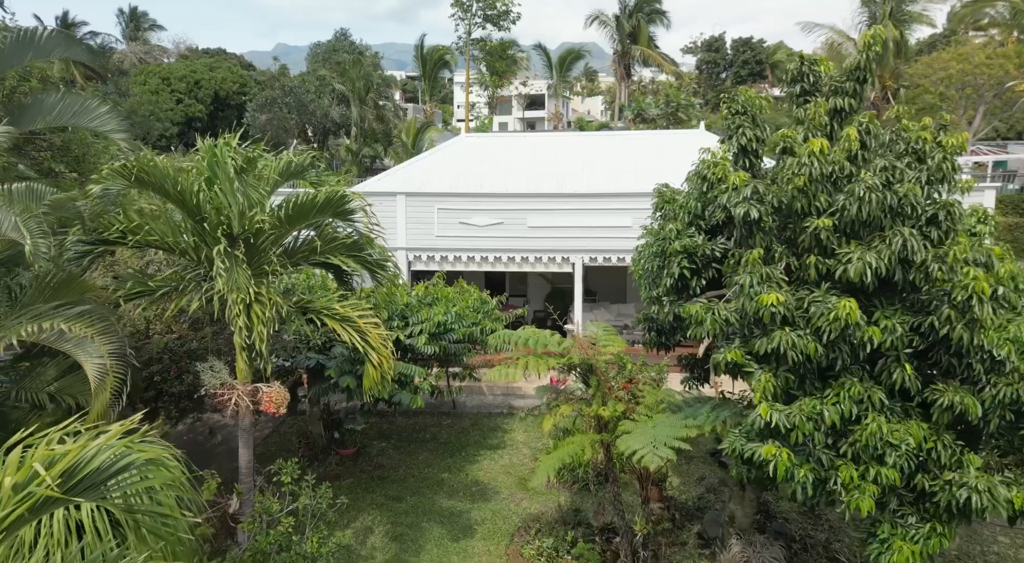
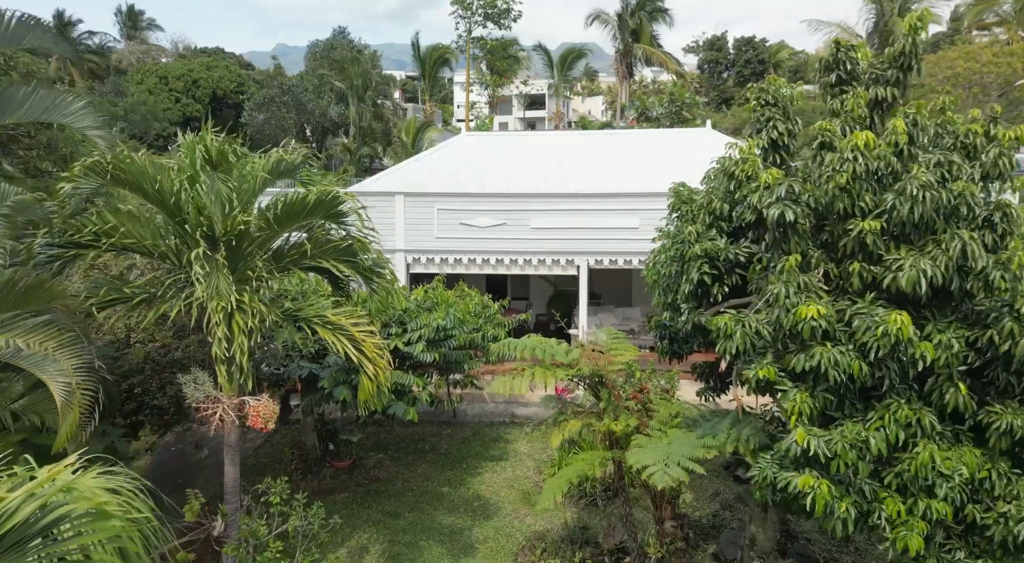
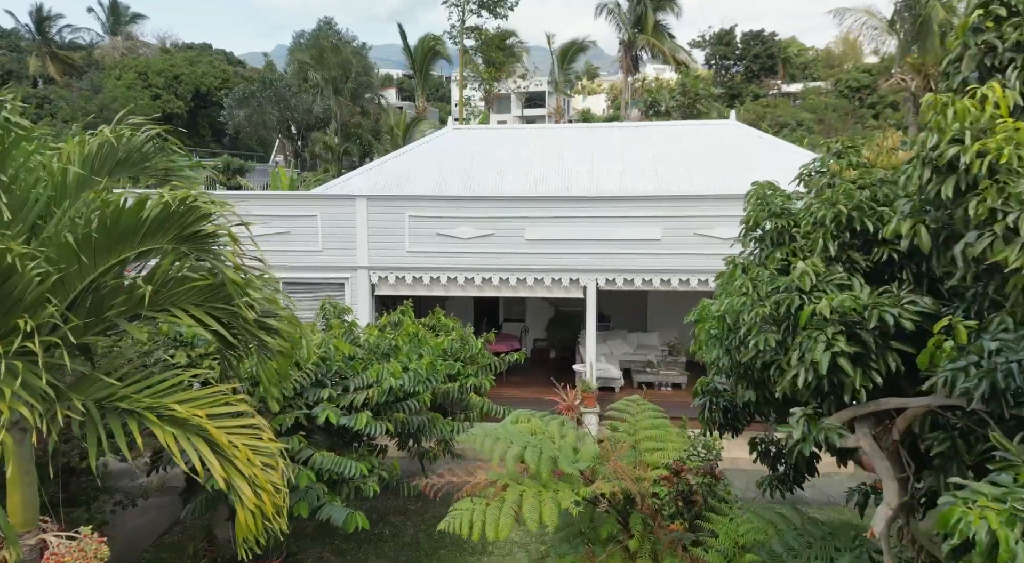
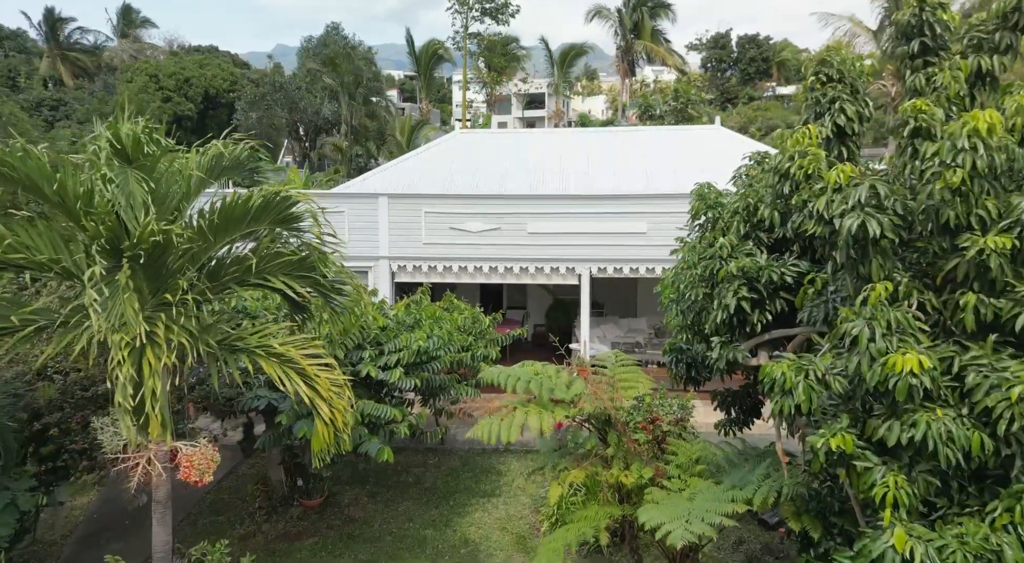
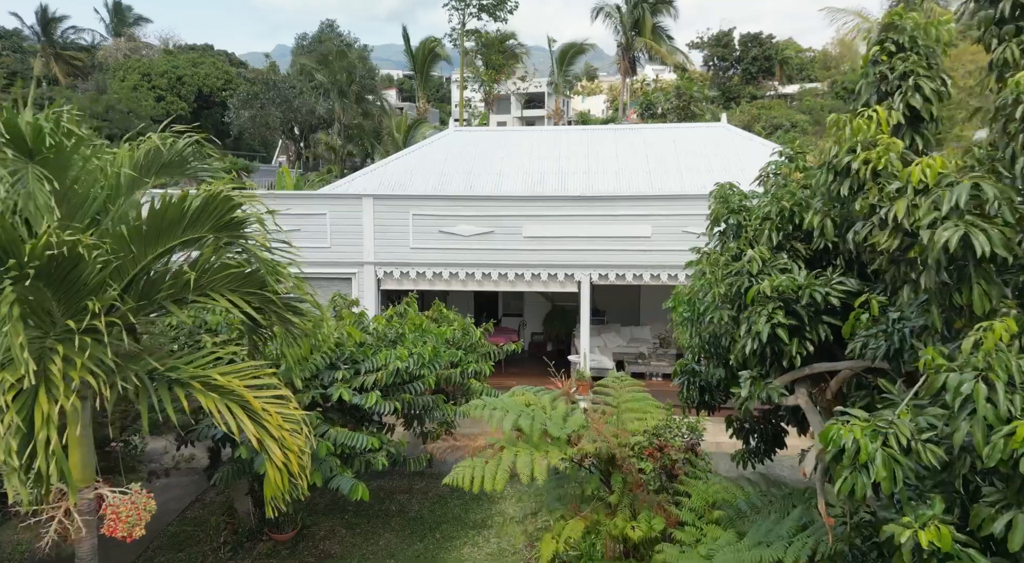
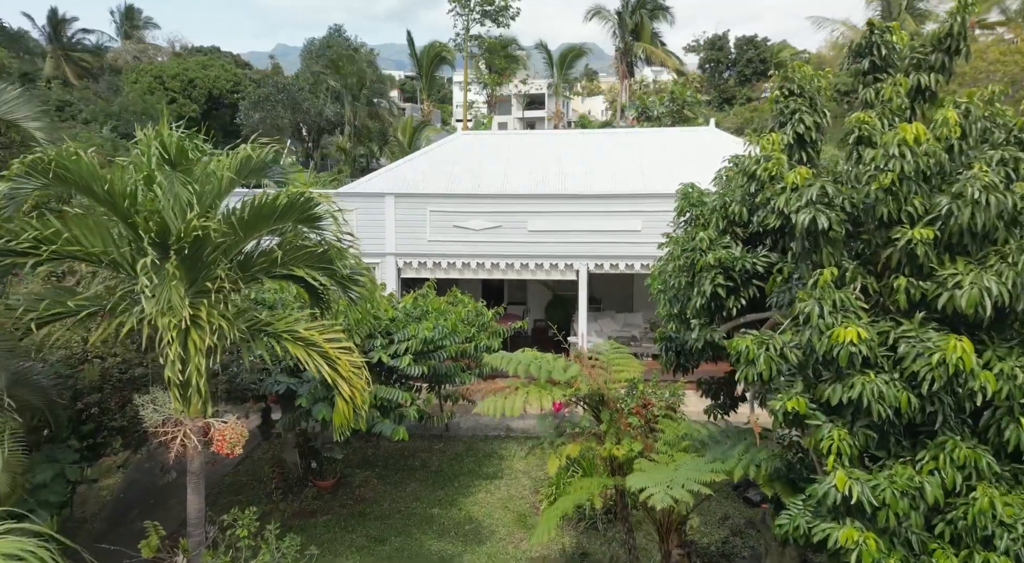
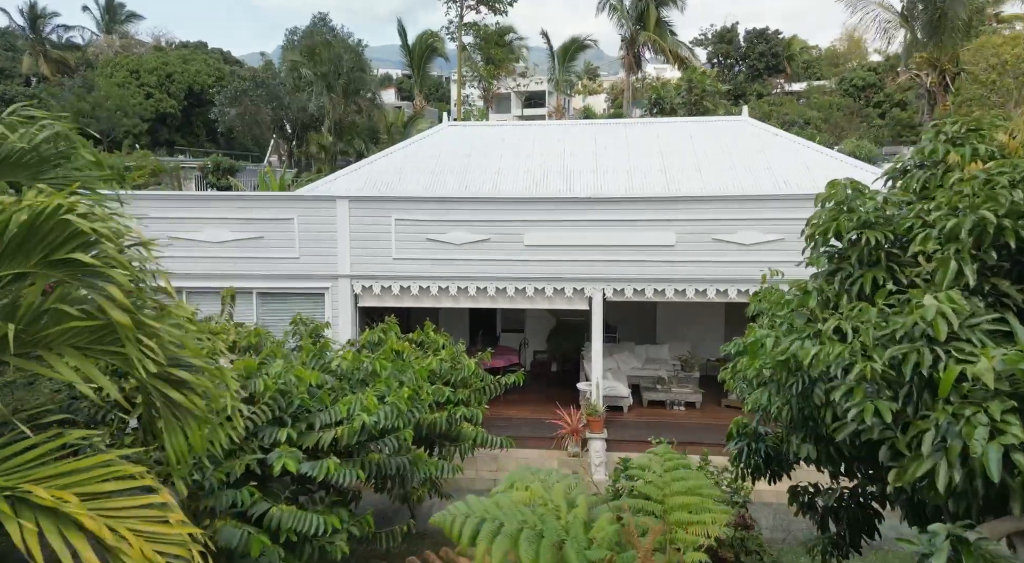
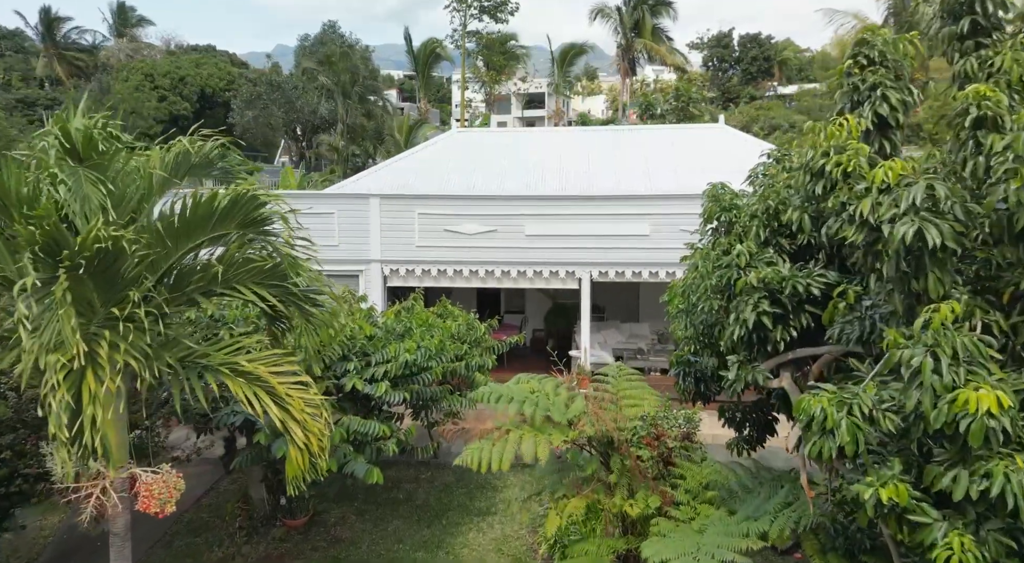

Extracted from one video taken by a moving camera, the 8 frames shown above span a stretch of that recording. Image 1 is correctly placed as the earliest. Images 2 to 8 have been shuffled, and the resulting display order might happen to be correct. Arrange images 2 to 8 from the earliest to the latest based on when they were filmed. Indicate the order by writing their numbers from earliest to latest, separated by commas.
2, 6, 4, 8, 5, 3, 7
